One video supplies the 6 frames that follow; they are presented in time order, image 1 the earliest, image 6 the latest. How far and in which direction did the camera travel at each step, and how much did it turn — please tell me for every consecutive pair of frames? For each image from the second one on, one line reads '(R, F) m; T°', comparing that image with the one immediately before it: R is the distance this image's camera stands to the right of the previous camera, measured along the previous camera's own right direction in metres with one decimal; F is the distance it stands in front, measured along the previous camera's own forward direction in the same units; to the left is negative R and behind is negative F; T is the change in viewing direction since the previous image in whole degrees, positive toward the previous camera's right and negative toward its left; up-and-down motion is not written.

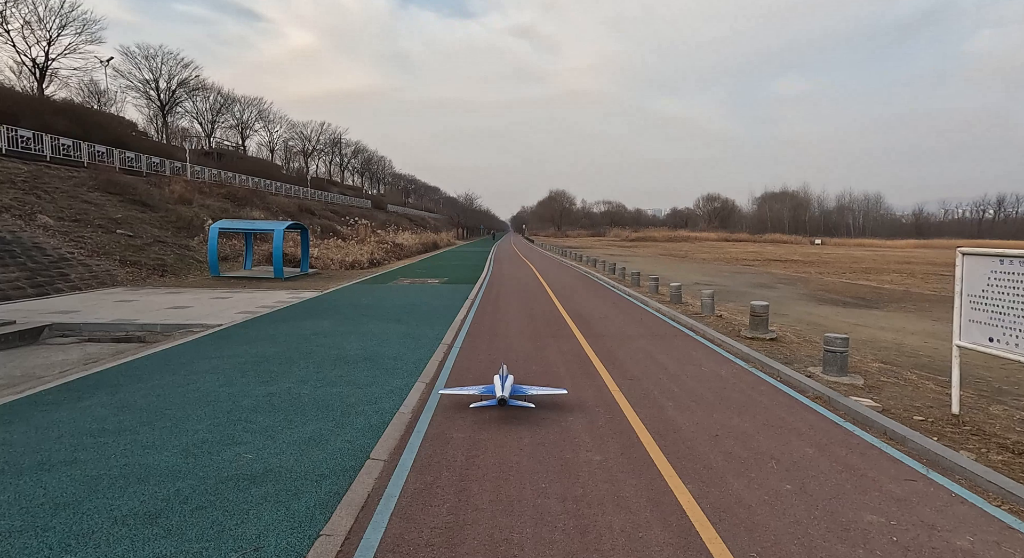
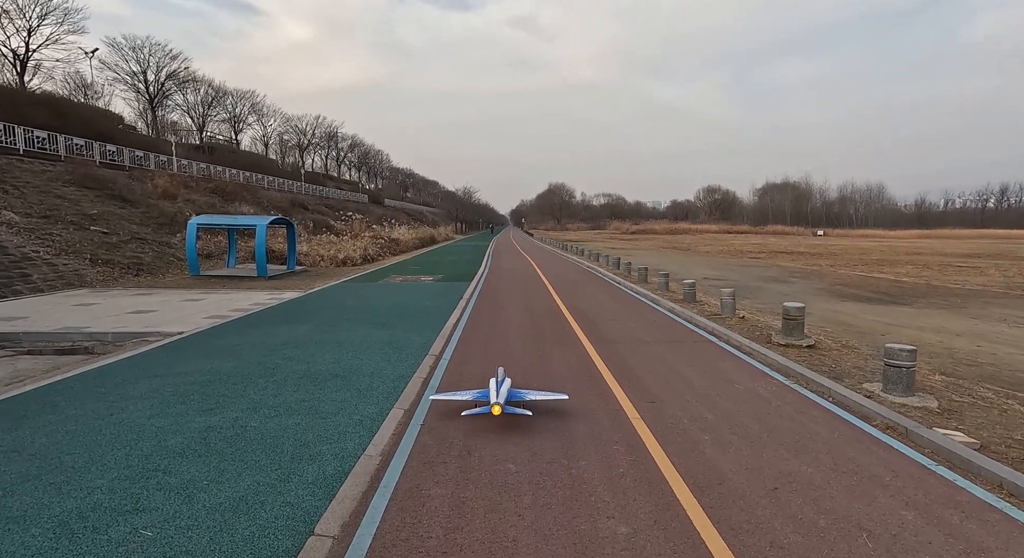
(0.0, +1.2) m; 0°
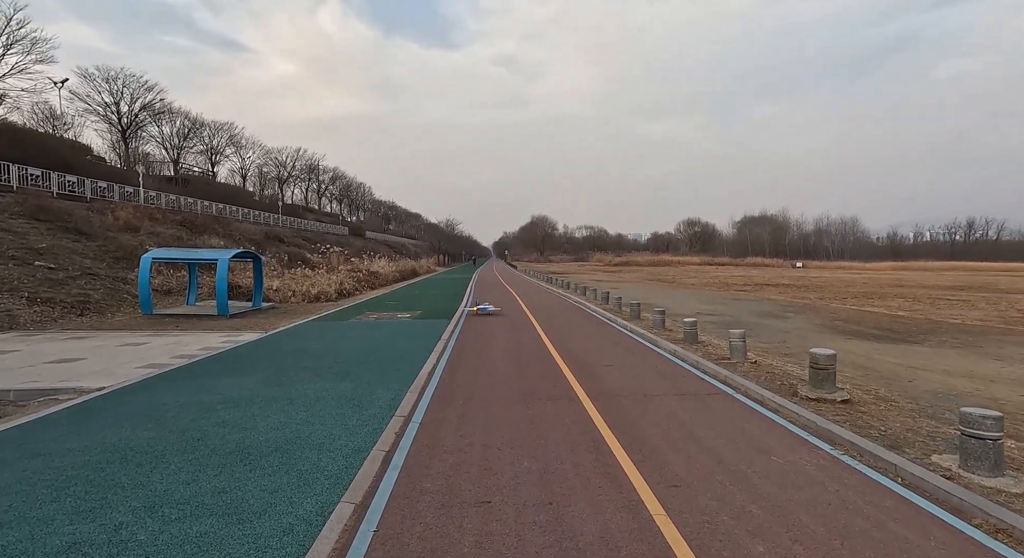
(0.0, +1.3) m; +2°
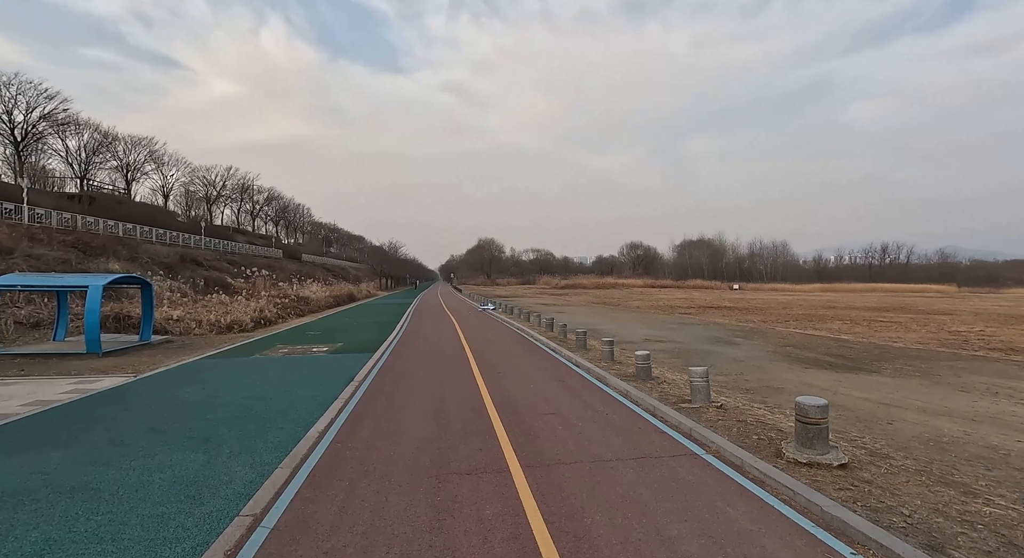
(+0.4, +1.8) m; +6°
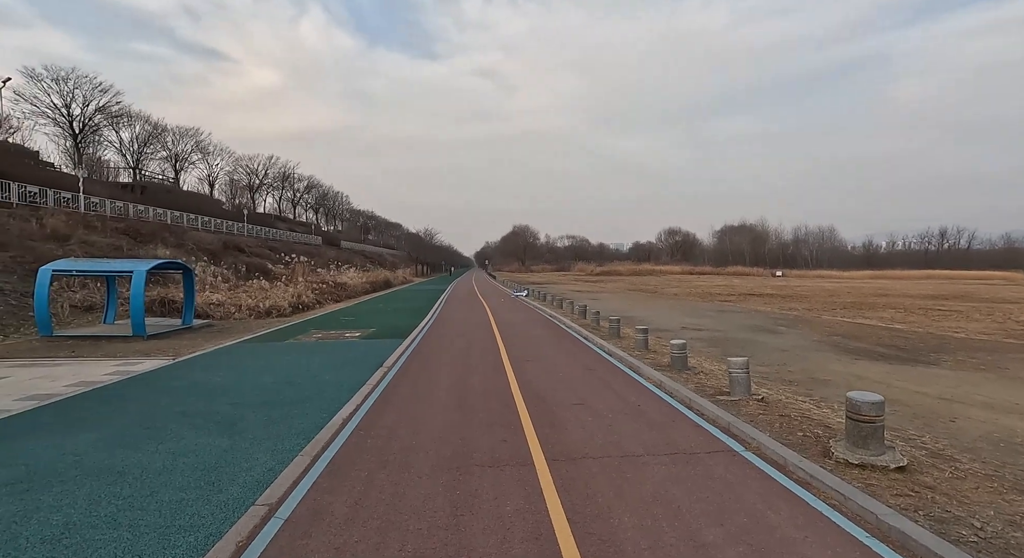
(+0.1, +0.3) m; -4°
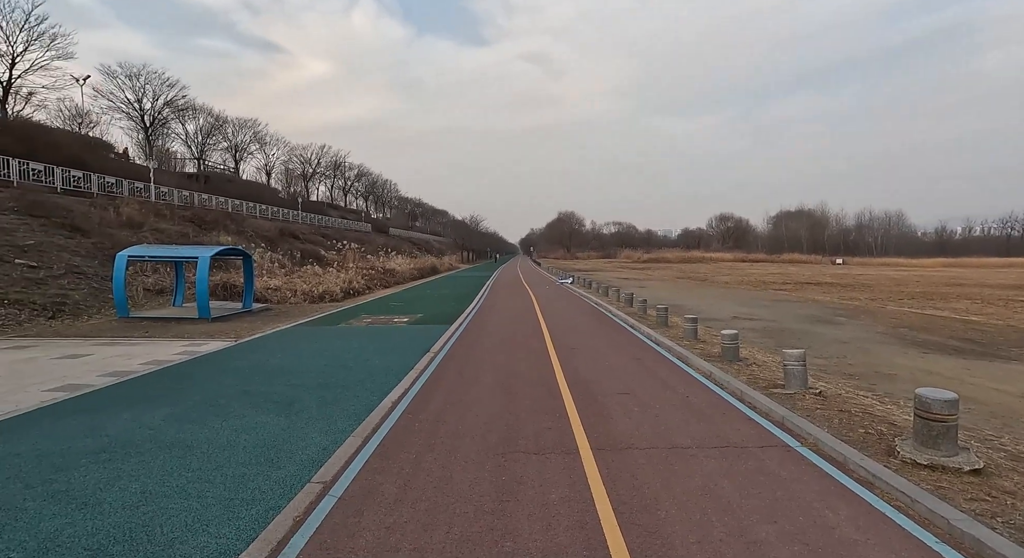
(0.0, 0.0) m; -5°
